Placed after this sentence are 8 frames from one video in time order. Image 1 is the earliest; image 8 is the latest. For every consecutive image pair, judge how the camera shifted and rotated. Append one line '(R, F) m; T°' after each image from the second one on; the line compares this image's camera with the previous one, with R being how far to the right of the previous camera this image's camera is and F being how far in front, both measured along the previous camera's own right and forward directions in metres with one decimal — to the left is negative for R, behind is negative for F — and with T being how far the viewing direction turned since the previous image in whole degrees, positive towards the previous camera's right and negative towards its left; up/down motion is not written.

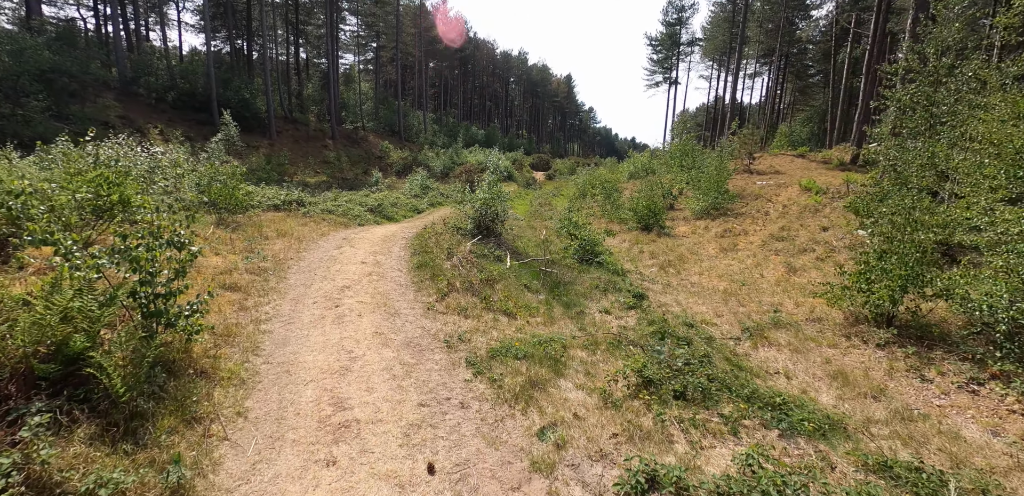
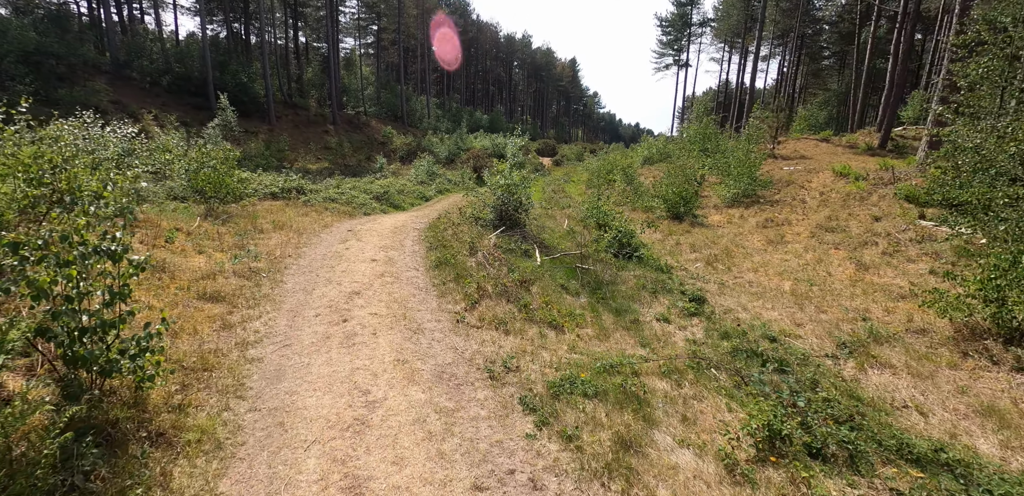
(-0.8, +1.8) m; 0°
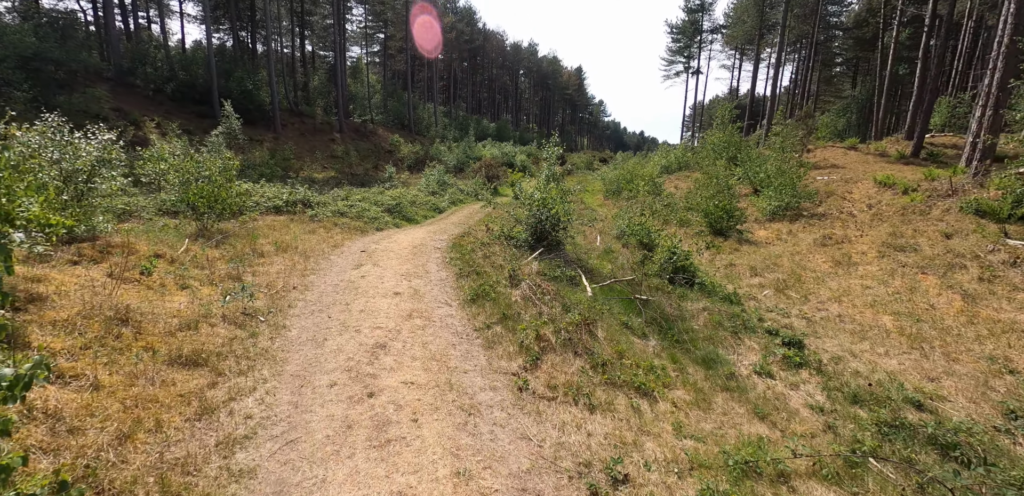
(-0.9, +1.8) m; 0°
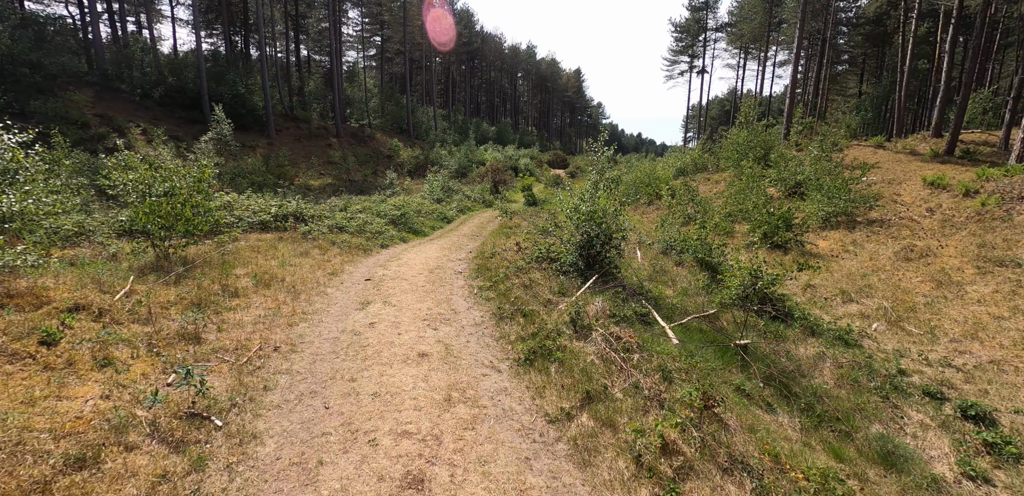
(-0.9, +2.4) m; 0°
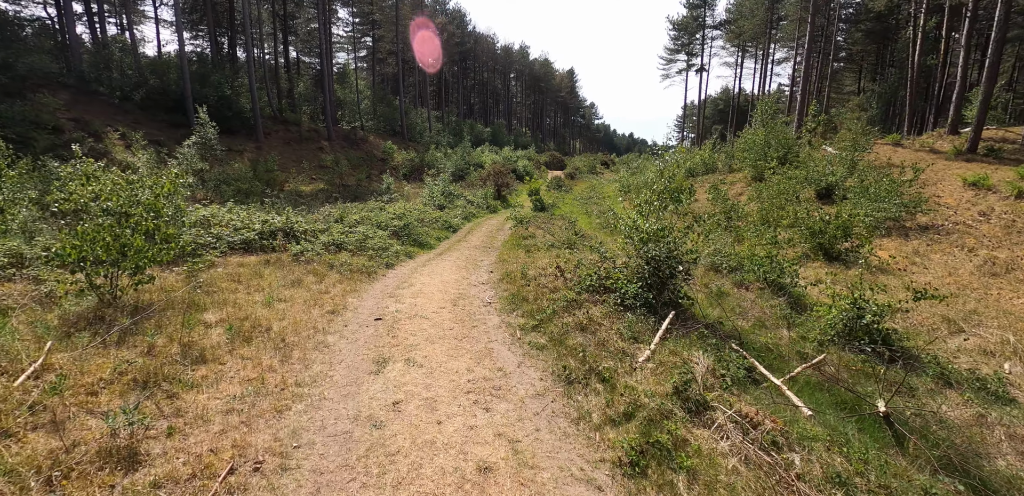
(-0.9, +2.0) m; +1°
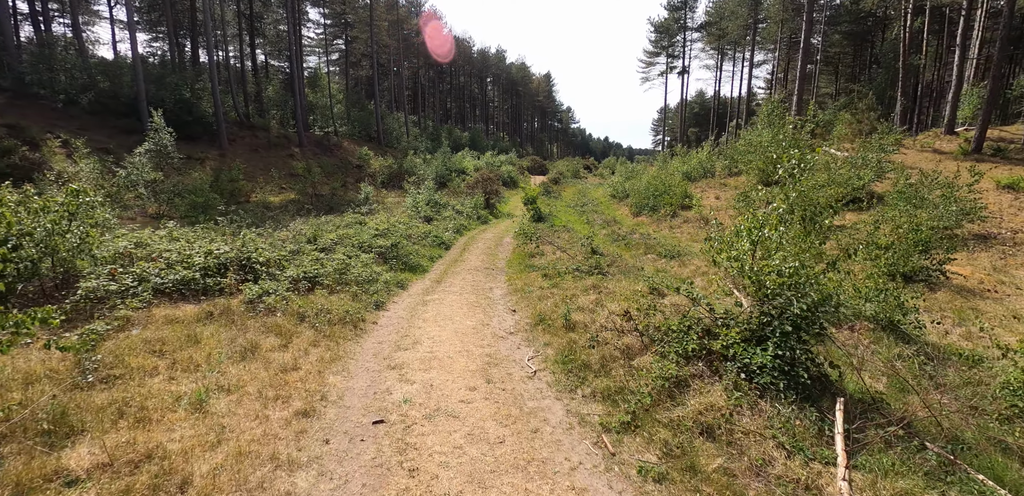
(-1.0, +2.6) m; +3°
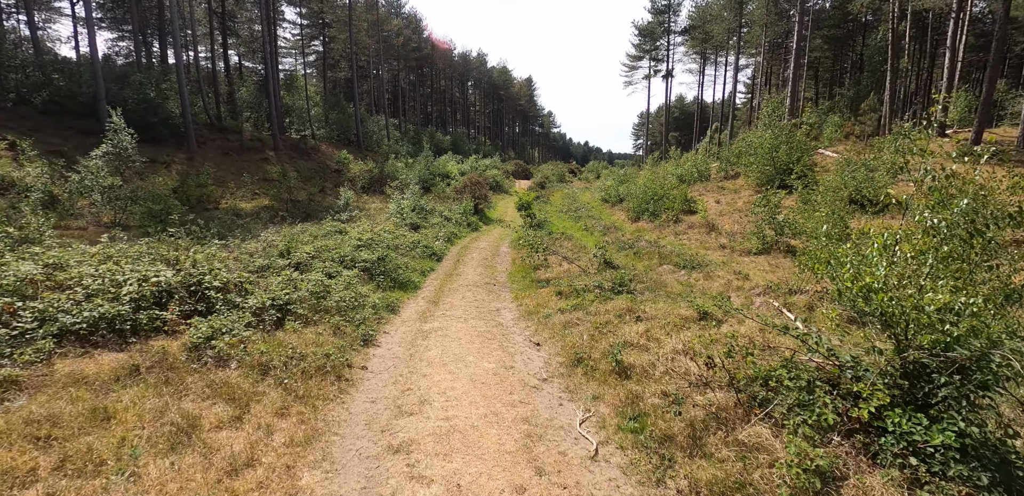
(-0.6, +1.7) m; +2°
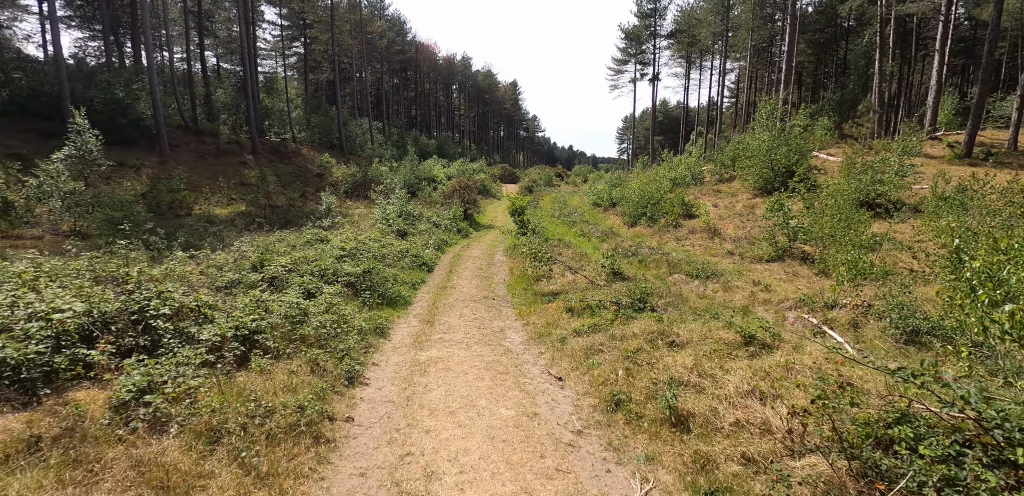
(-0.4, +1.2) m; +2°
